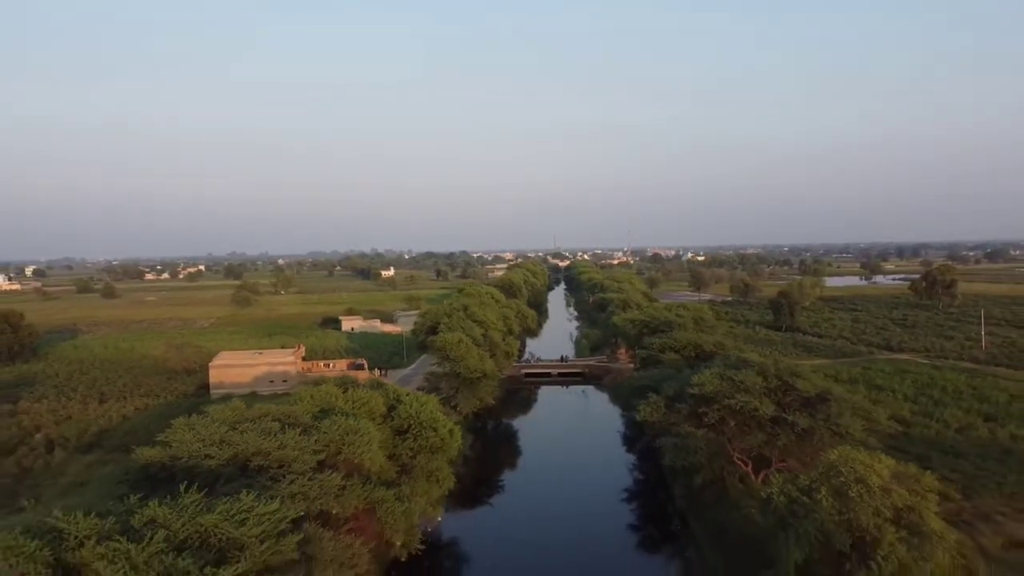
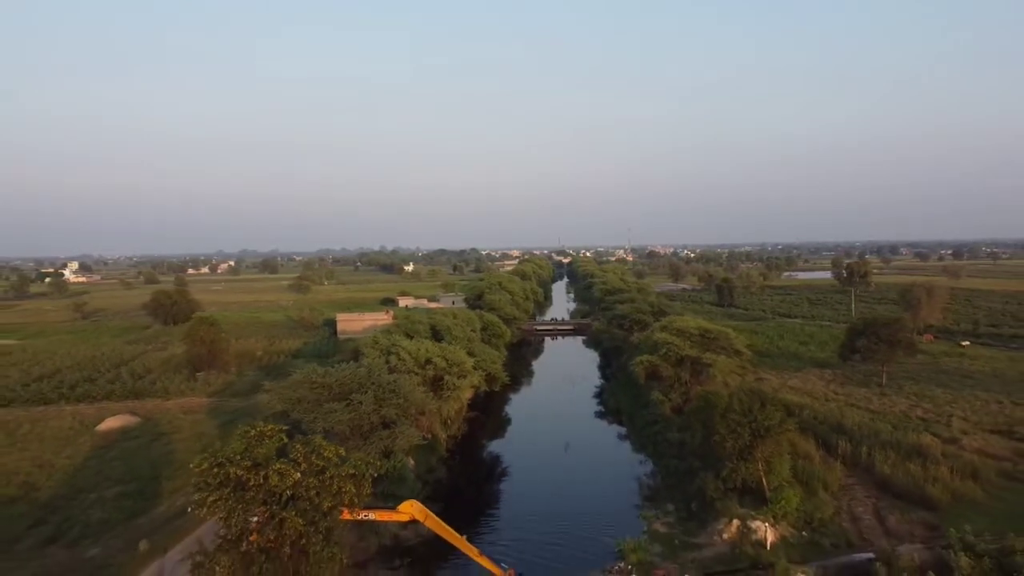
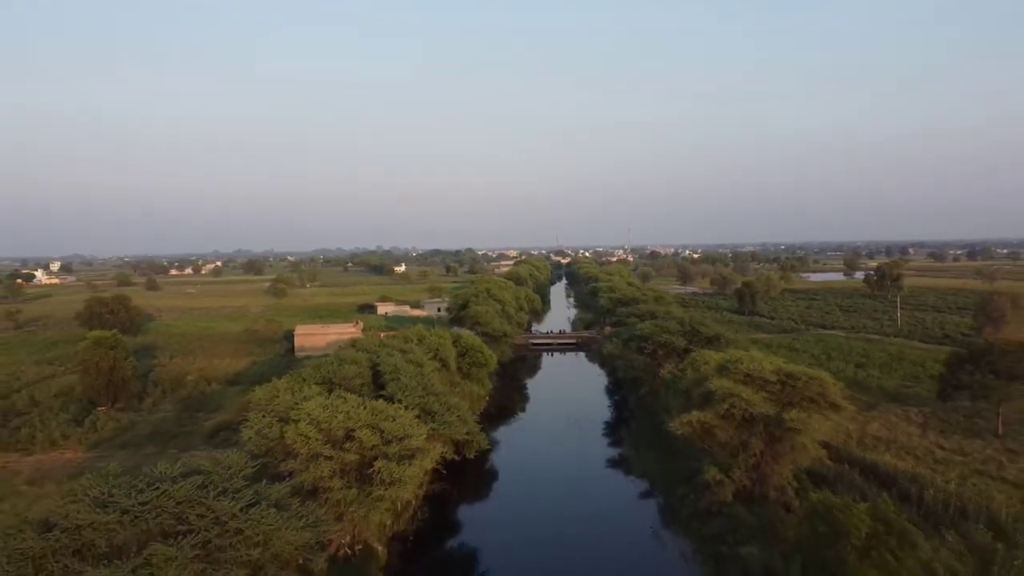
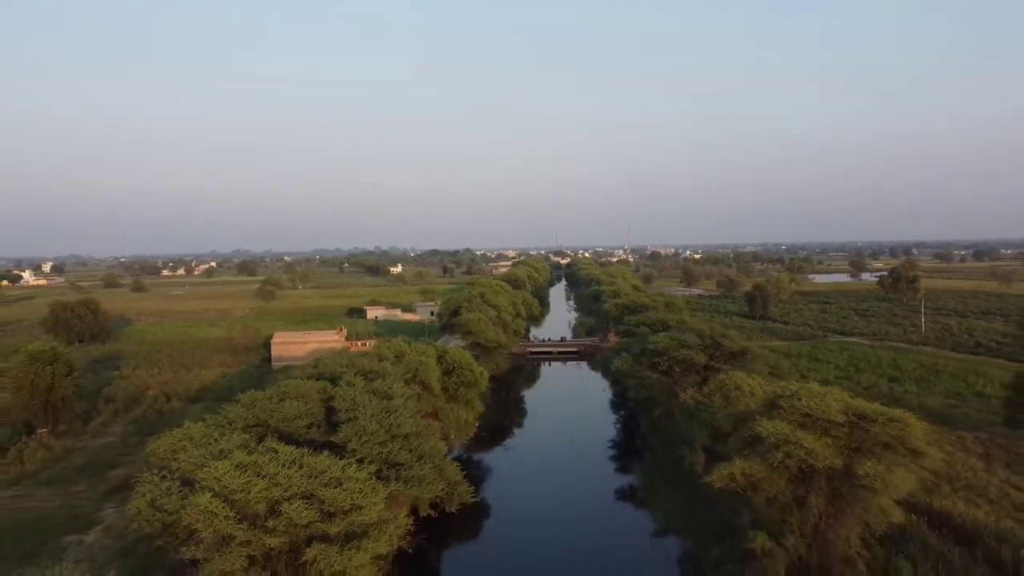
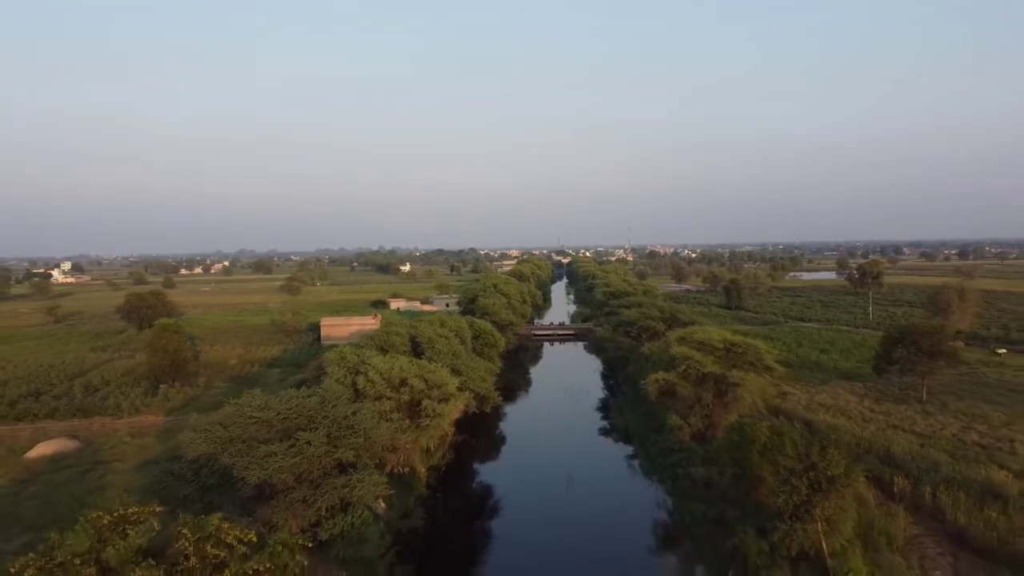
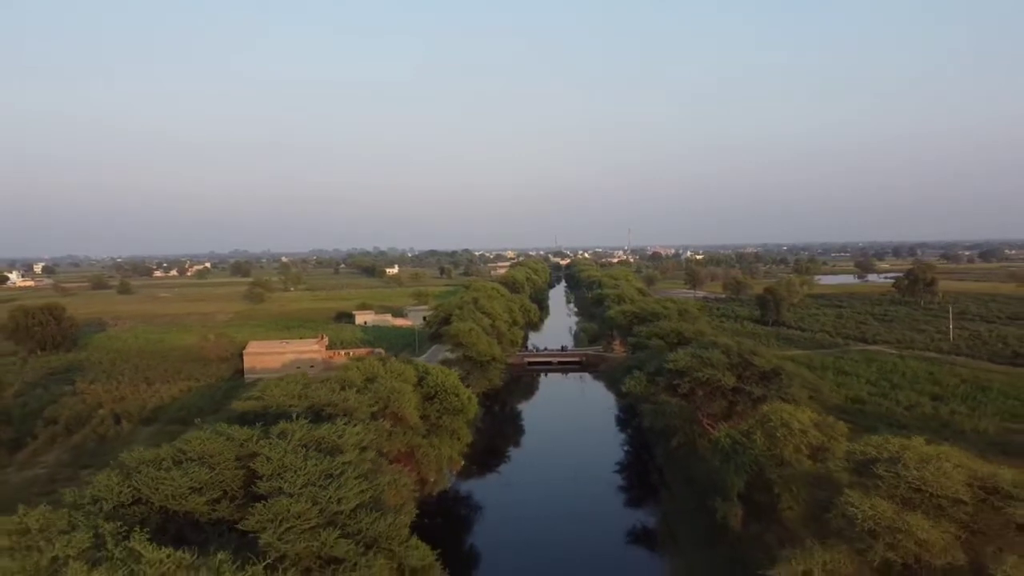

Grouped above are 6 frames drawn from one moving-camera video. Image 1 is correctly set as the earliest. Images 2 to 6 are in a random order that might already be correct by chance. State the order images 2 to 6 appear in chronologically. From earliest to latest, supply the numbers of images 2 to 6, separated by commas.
6, 4, 3, 5, 2
